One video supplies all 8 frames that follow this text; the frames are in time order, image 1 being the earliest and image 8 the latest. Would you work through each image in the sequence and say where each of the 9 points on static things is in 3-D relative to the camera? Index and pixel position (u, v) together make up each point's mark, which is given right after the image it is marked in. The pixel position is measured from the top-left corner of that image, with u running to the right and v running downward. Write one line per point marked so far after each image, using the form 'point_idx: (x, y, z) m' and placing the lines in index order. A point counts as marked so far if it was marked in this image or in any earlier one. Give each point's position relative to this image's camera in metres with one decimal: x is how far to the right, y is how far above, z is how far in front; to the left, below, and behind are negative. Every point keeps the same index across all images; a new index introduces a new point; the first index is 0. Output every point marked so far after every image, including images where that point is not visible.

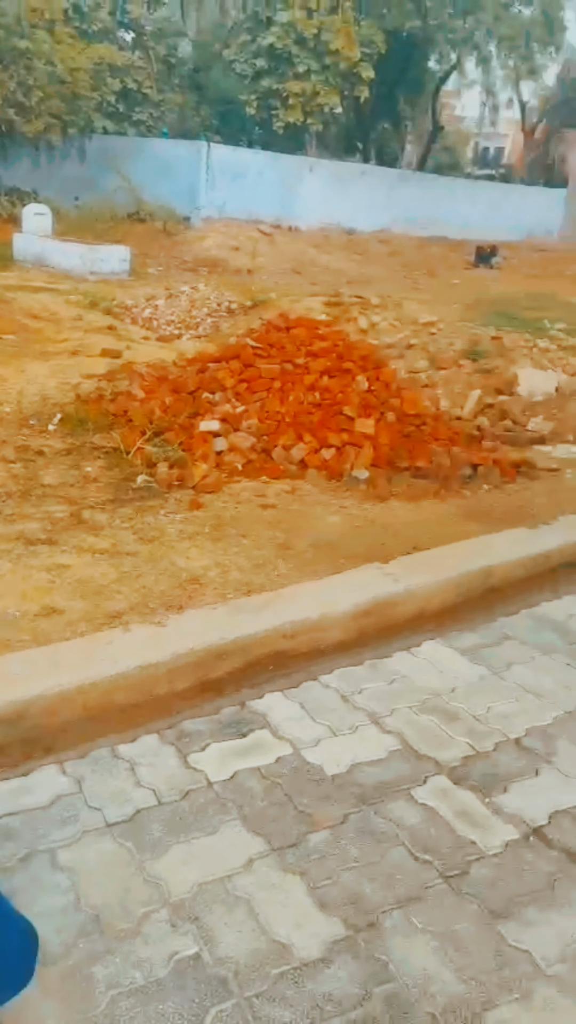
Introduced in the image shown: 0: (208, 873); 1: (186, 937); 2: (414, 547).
0: (-0.2, -0.9, +2.0) m
1: (-0.2, -0.9, +1.8) m
2: (+0.6, -0.2, +4.1) m
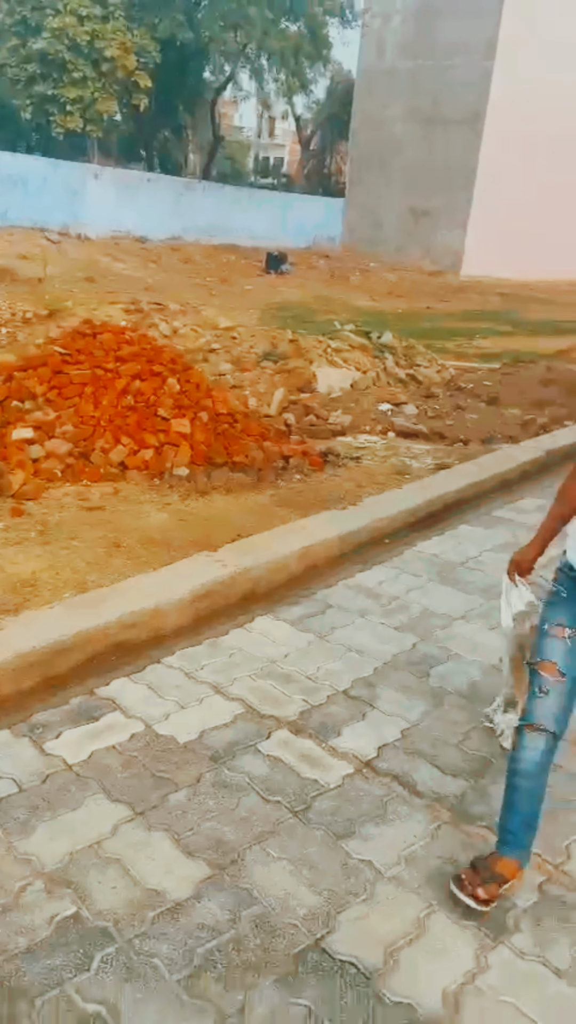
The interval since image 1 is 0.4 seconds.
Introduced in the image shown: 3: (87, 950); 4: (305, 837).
0: (-0.5, -0.8, +2.1) m
1: (-0.5, -0.9, +1.9) m
2: (-0.3, -0.1, +4.3) m
3: (-0.4, -0.9, +1.8) m
4: (0.0, -0.9, +2.2) m
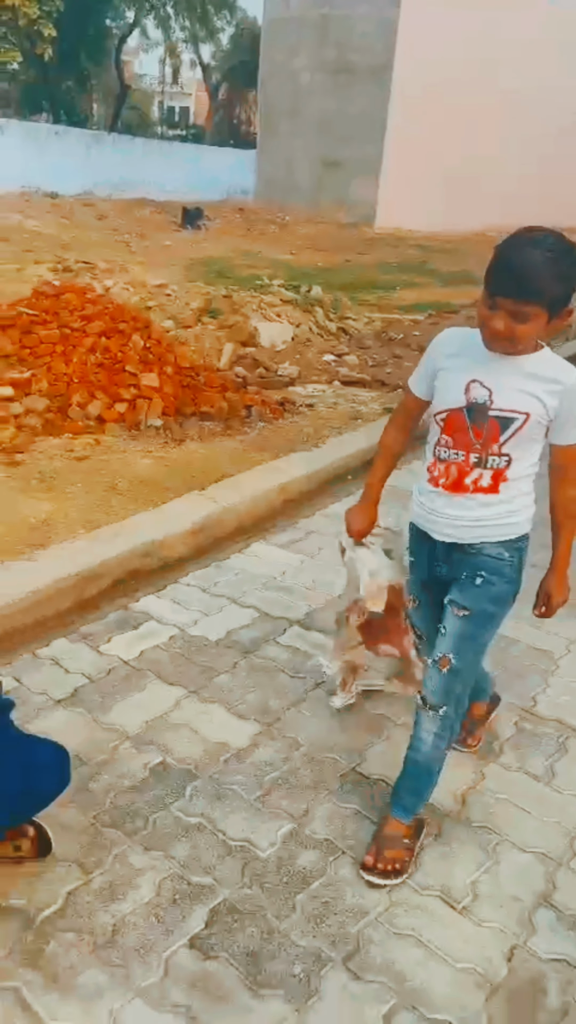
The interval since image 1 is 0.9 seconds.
0: (-0.4, -0.6, +2.6) m
1: (-0.4, -0.7, +2.4) m
2: (-0.4, +0.2, +4.8) m
3: (-0.3, -0.8, +2.3) m
4: (+0.1, -0.6, +2.7) m
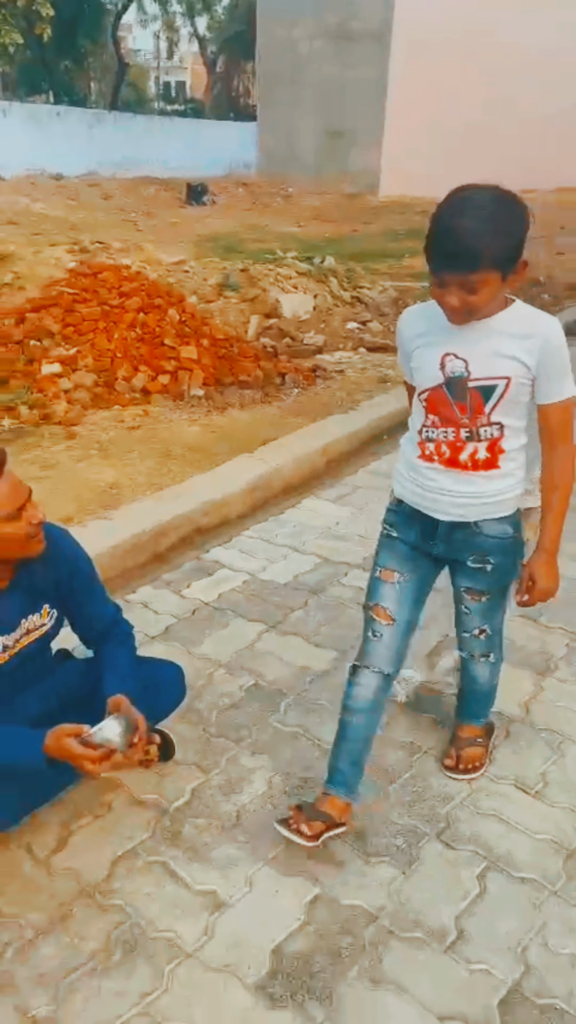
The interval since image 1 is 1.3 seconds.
0: (-0.2, -0.5, +2.9) m
1: (-0.1, -0.5, +2.7) m
2: (-0.1, +0.4, +5.0) m
3: (0.0, -0.6, +2.6) m
4: (+0.4, -0.4, +3.0) m
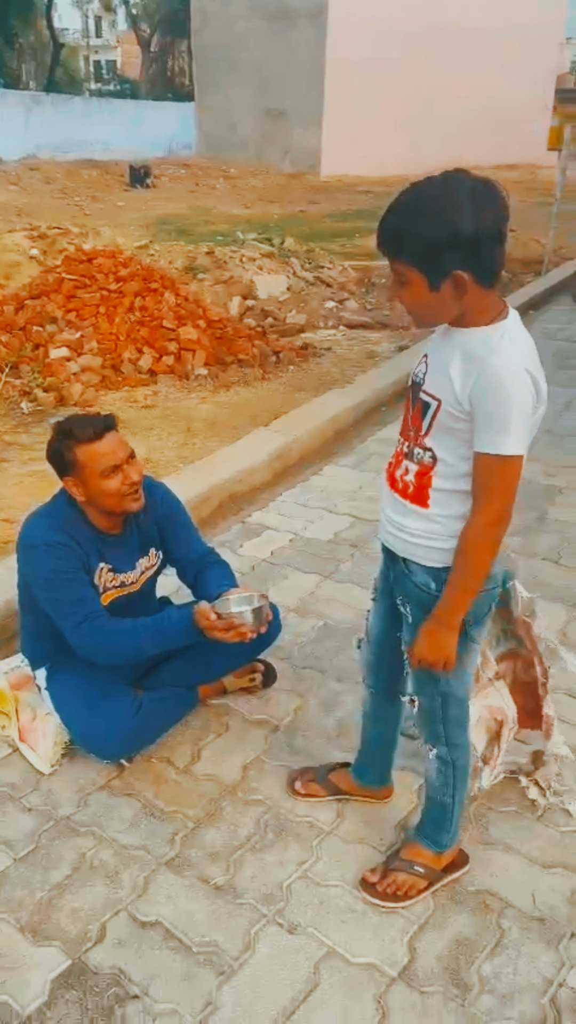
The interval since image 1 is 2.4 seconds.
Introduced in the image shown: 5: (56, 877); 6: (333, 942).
0: (+0.1, -0.3, +3.2) m
1: (+0.1, -0.4, +3.0) m
2: (-0.1, +0.6, +5.4) m
3: (+0.2, -0.4, +2.9) m
4: (+0.6, -0.3, +3.4) m
5: (-0.5, -0.9, +2.0) m
6: (+0.1, -0.9, +1.8) m
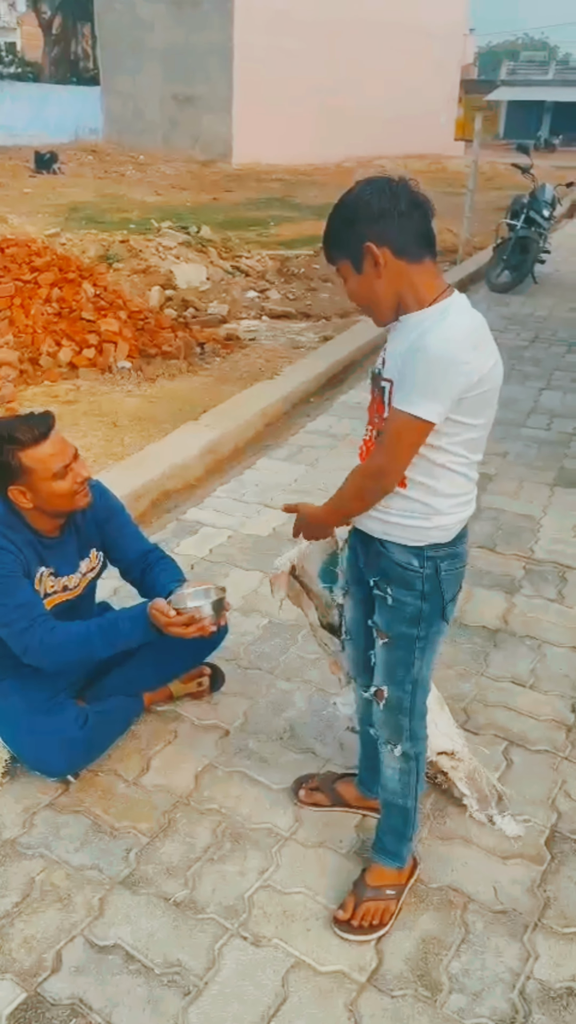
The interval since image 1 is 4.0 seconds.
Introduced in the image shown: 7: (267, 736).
0: (-0.2, -0.3, +3.2) m
1: (-0.1, -0.4, +3.0) m
2: (-0.5, +0.7, +5.3) m
3: (0.0, -0.4, +2.9) m
4: (+0.4, -0.2, +3.3) m
5: (-0.6, -0.9, +1.9) m
6: (0.0, -0.9, +1.8) m
7: (-0.1, -0.6, +2.4) m
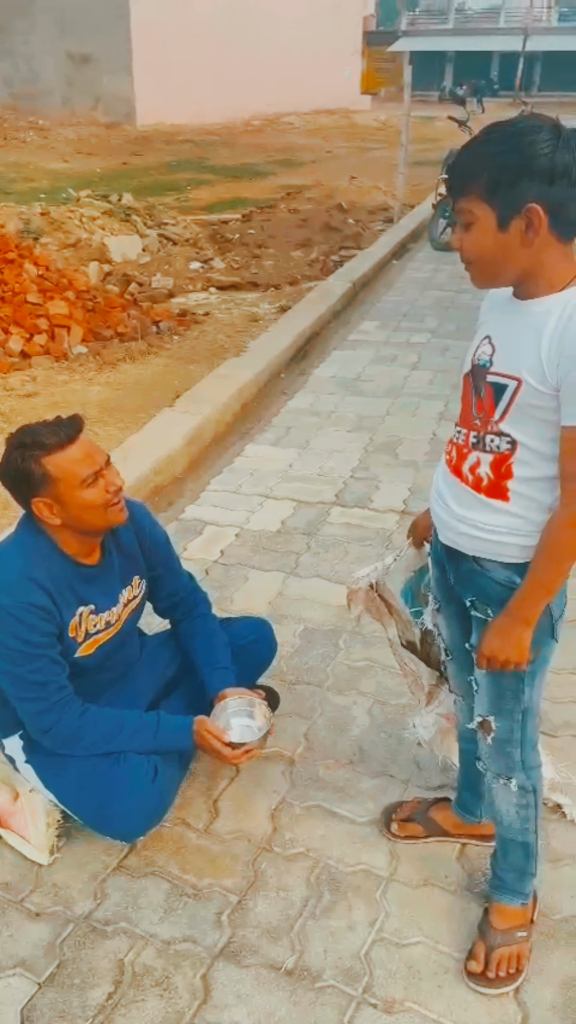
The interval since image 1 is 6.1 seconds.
0: (-0.1, -0.3, +2.9) m
1: (0.0, -0.4, +2.8) m
2: (-0.7, +0.7, +5.0) m
3: (+0.1, -0.4, +2.7) m
4: (+0.4, -0.2, +3.2) m
5: (-0.4, -1.0, +1.6) m
6: (+0.3, -1.0, +1.6) m
7: (+0.1, -0.7, +2.2) m
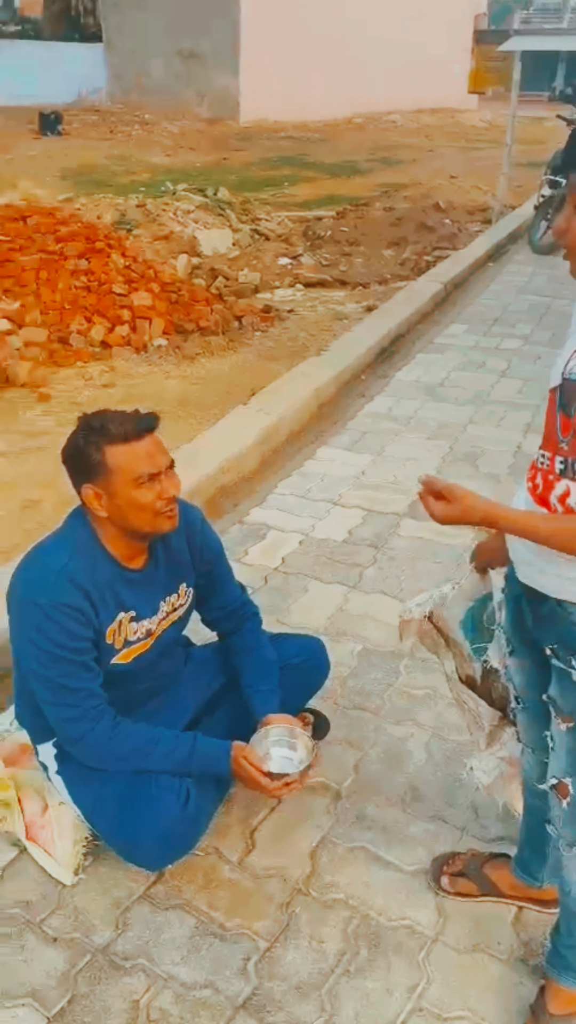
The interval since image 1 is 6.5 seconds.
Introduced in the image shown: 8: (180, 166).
0: (+0.1, -0.3, +2.8) m
1: (+0.2, -0.4, +2.6) m
2: (-0.2, +0.7, +4.9) m
3: (+0.3, -0.5, +2.5) m
4: (+0.7, -0.2, +3.0) m
5: (-0.3, -1.0, +1.5) m
6: (+0.3, -1.0, +1.4) m
7: (+0.2, -0.7, +2.0) m
8: (-1.7, +5.5, +13.2) m
